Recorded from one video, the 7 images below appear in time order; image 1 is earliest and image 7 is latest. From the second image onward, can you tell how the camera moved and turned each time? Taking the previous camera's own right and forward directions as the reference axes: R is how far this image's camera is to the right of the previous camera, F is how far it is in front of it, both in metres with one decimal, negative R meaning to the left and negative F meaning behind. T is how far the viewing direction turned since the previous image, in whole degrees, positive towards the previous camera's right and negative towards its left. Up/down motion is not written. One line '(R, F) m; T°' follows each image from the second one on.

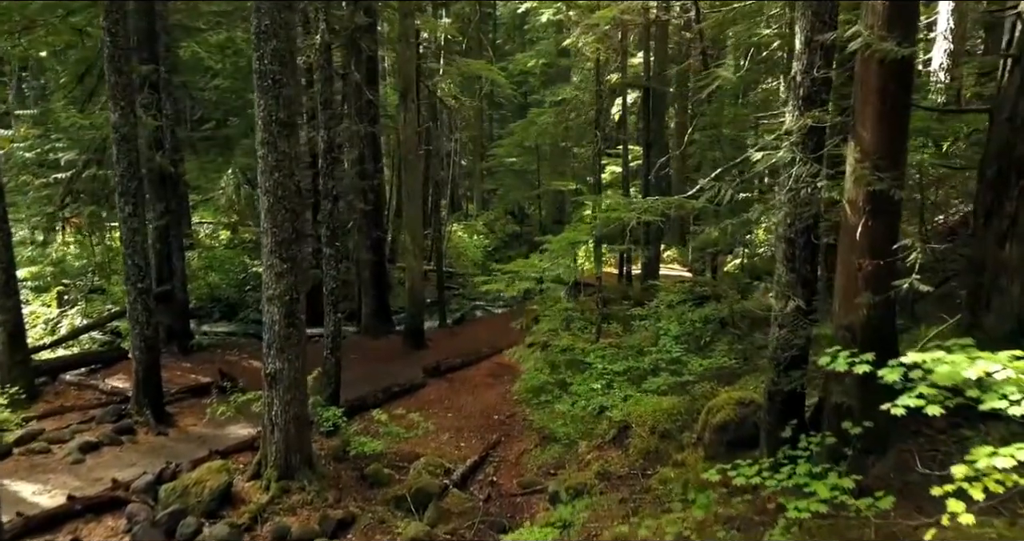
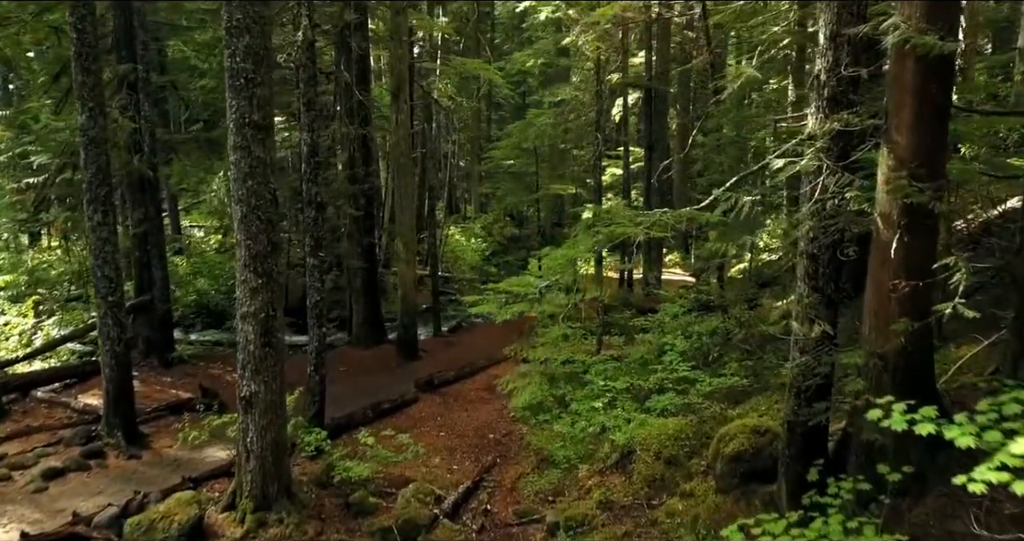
(+0.1, +0.7) m; 0°
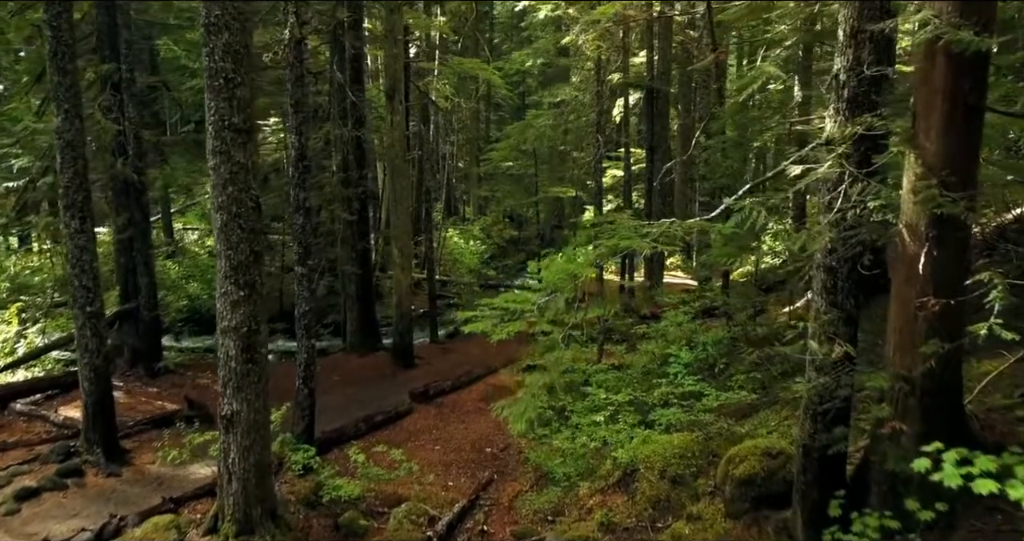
(0.0, +0.4) m; 0°
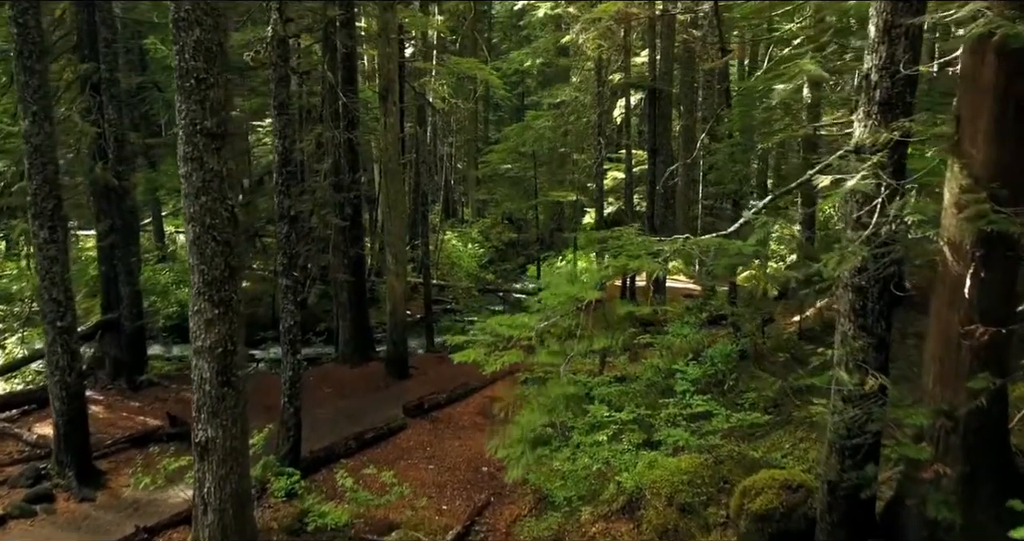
(0.0, +0.5) m; 0°
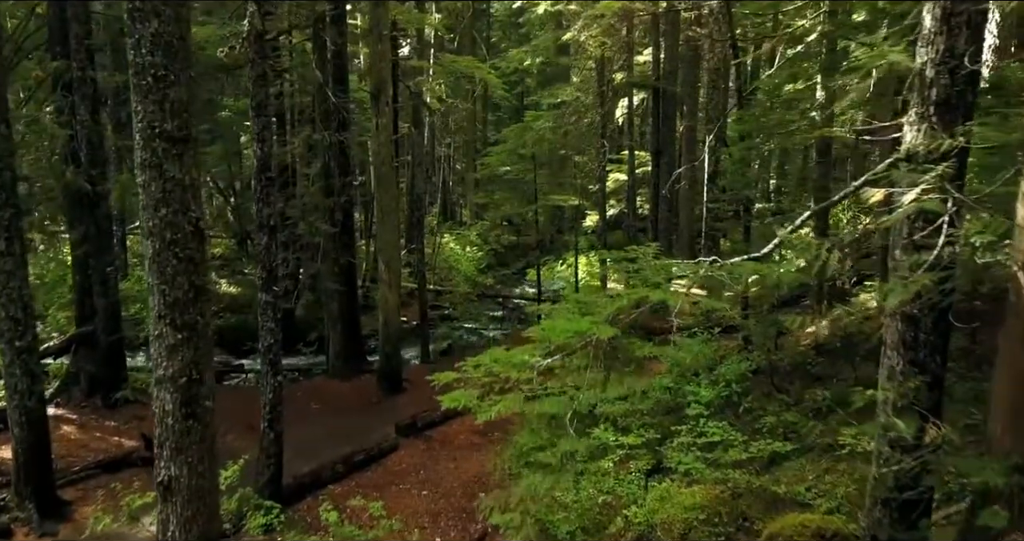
(0.0, +0.7) m; 0°
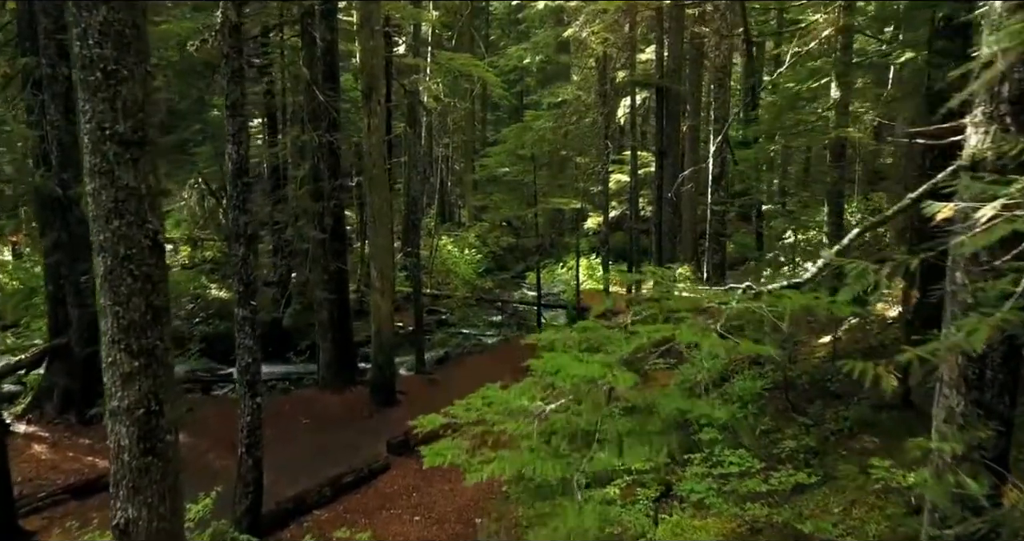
(0.0, +0.6) m; 0°
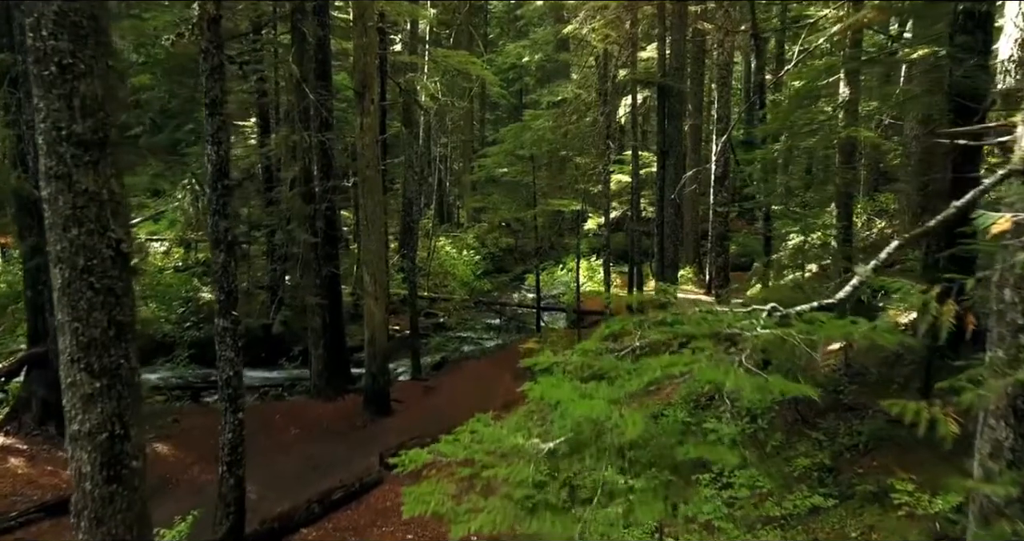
(0.0, +0.4) m; 0°
